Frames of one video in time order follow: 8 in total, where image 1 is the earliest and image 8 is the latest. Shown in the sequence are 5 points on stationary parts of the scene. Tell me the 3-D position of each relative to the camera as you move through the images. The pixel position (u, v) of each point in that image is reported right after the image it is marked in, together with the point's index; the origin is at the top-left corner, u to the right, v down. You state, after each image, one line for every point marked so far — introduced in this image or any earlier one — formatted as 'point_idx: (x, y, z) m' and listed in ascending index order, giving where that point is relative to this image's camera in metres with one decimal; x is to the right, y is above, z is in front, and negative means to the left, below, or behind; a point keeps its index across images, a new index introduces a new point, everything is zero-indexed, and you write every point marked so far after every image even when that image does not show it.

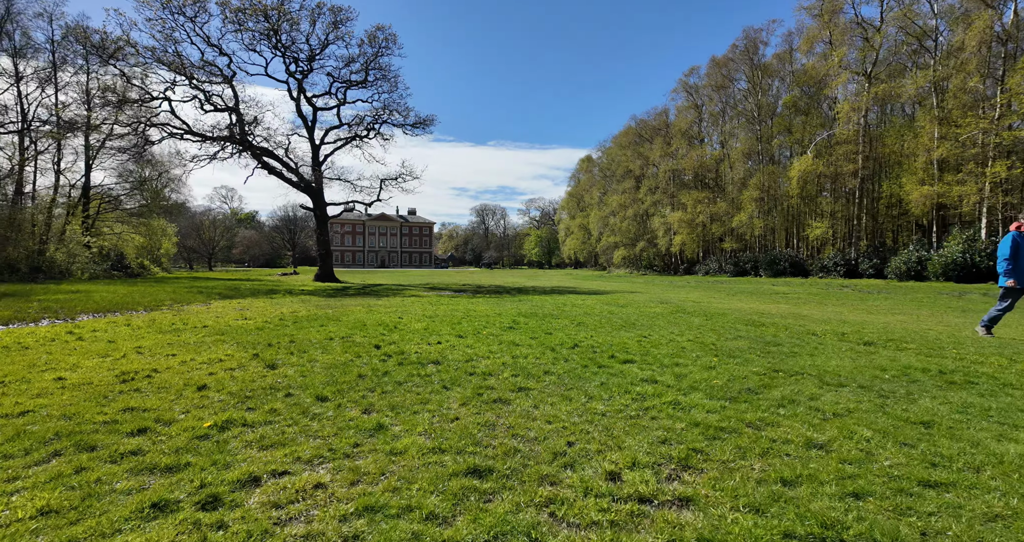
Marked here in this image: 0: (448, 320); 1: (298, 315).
0: (-1.7, -1.3, +14.5) m
1: (-6.3, -1.3, +15.7) m
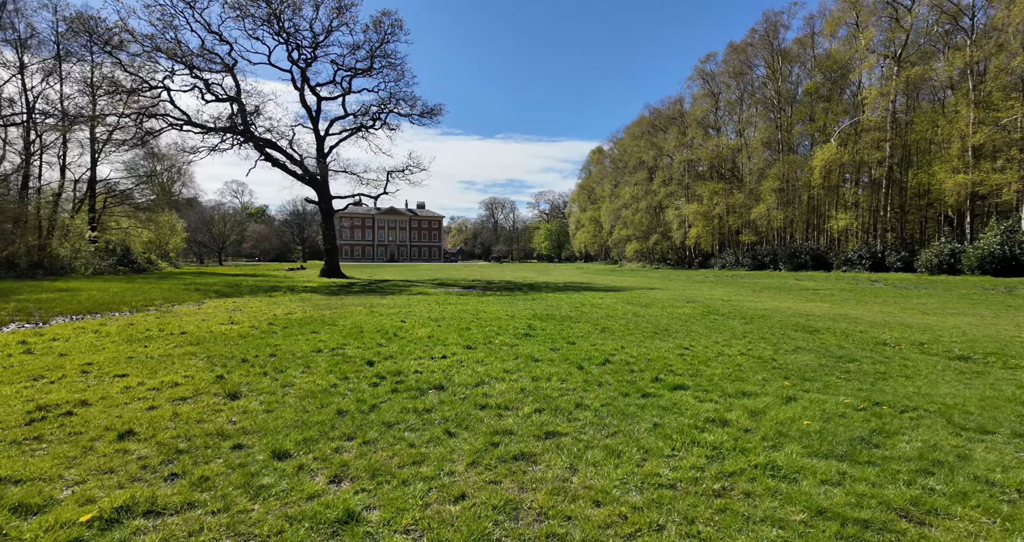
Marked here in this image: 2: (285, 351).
0: (-1.3, -1.3, +13.0) m
1: (-5.9, -1.2, +14.3) m
2: (-3.8, -1.3, +8.9) m
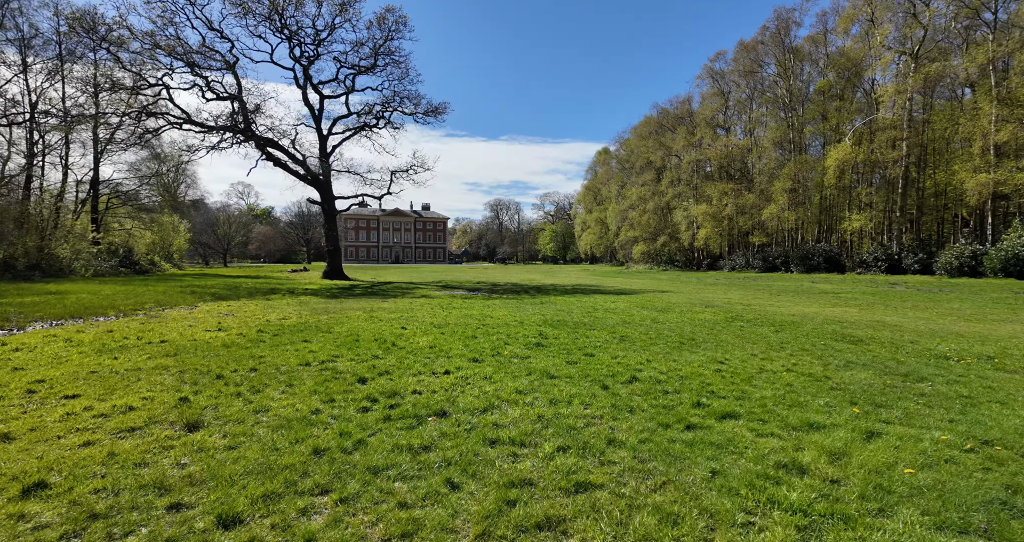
0: (-1.1, -1.3, +12.0) m
1: (-5.6, -1.3, +13.3) m
2: (-3.6, -1.3, +7.9) m
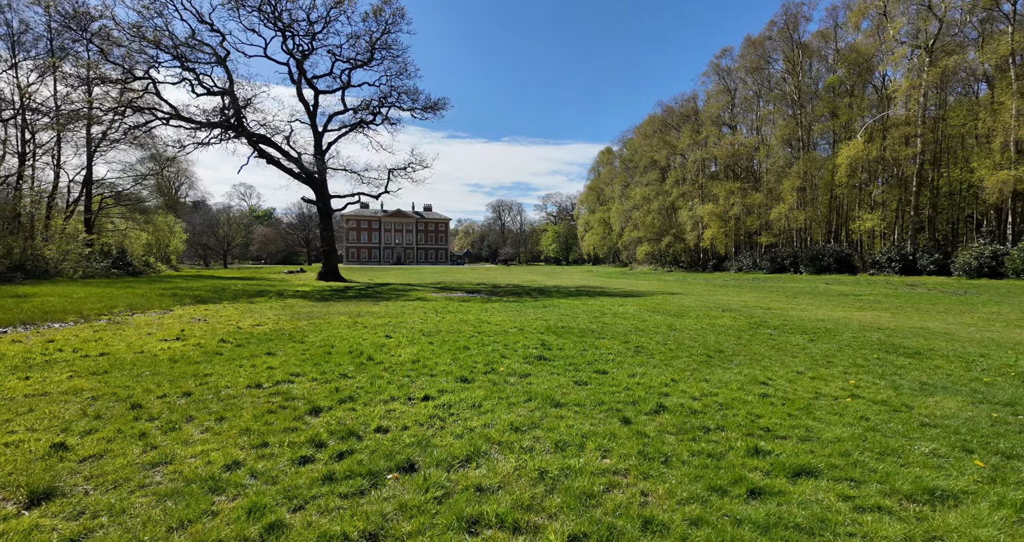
0: (-1.1, -1.4, +10.5) m
1: (-5.7, -1.3, +11.9) m
2: (-3.7, -1.3, +6.5) m
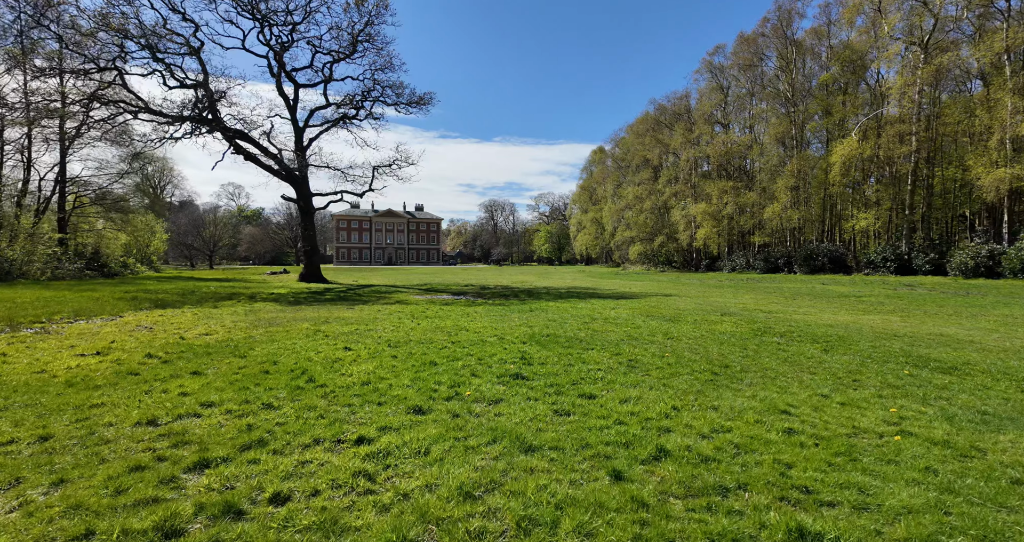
0: (-1.5, -1.4, +9.2) m
1: (-6.1, -1.4, +10.5) m
2: (-4.0, -1.4, +5.1) m
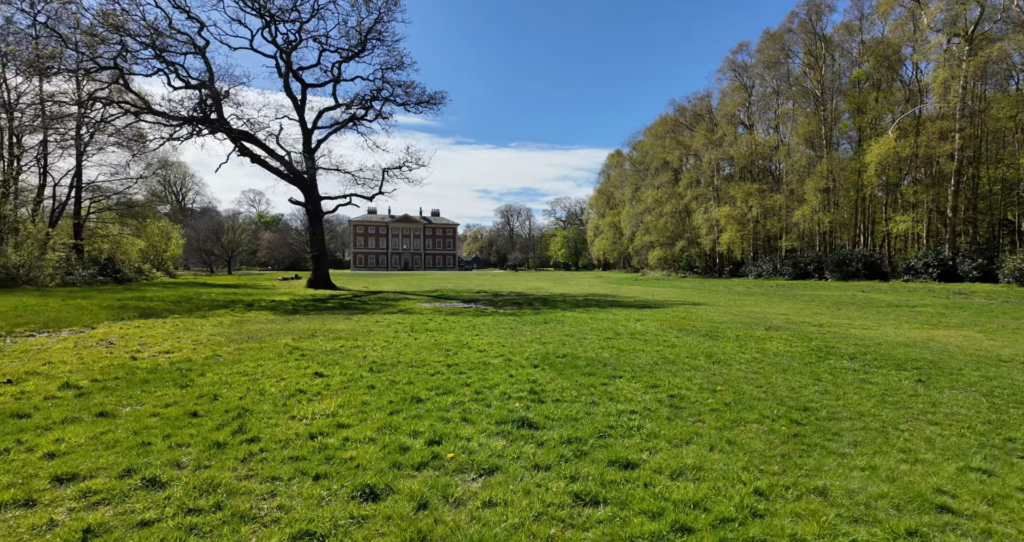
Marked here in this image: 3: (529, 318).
0: (-1.4, -1.5, +7.4) m
1: (-5.9, -1.5, +8.8) m
2: (-4.1, -1.5, +3.4) m
3: (+0.5, -1.5, +16.6) m
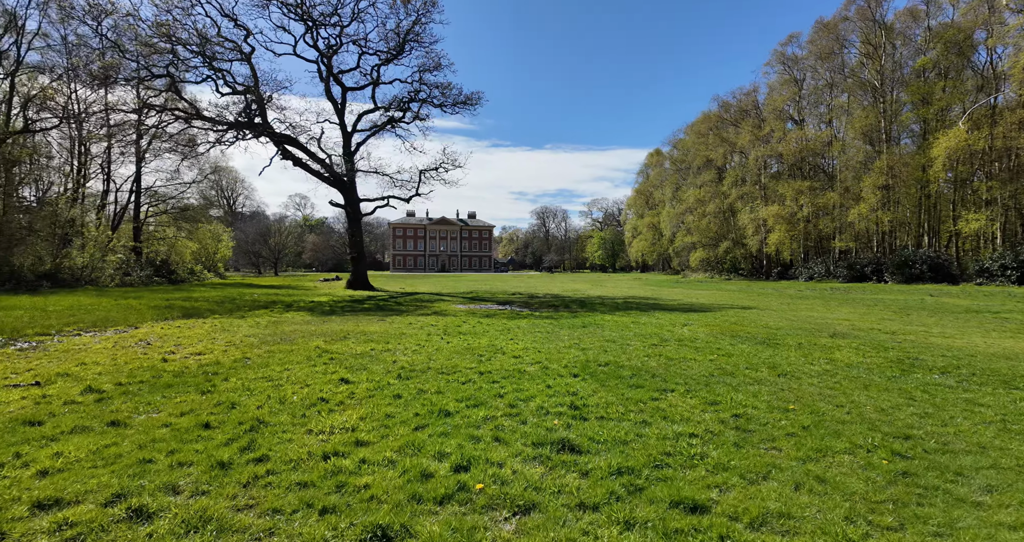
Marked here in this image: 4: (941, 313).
0: (-0.9, -1.5, +6.8) m
1: (-5.3, -1.5, +8.6) m
2: (-3.8, -1.5, +3.0) m
3: (+1.7, -1.5, +15.8) m
4: (+15.8, -1.5, +19.8) m
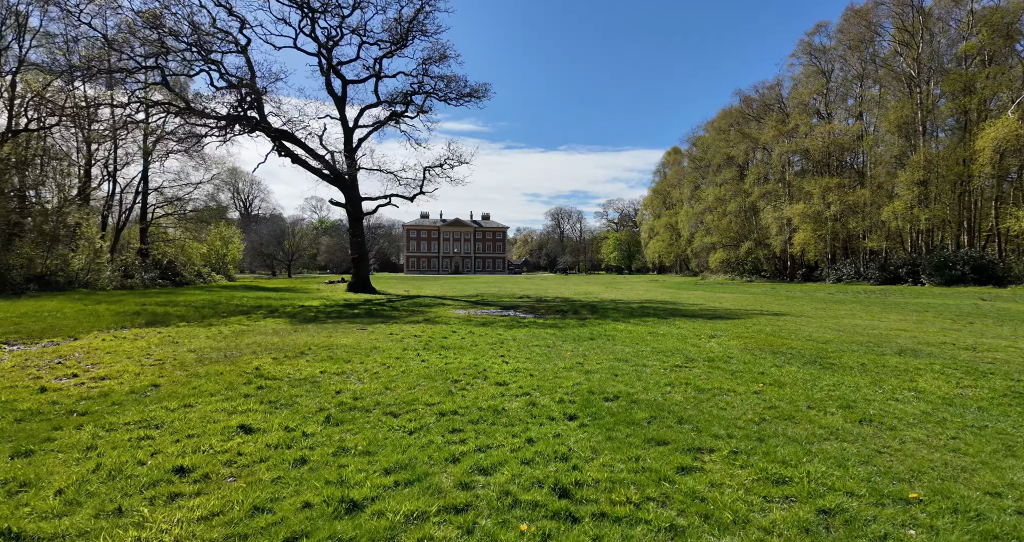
0: (-1.2, -1.5, +4.6) m
1: (-5.6, -1.5, +6.5) m
2: (-4.3, -1.5, +0.9) m
3: (+1.7, -1.5, +13.5) m
4: (+15.8, -1.6, +17.1) m
